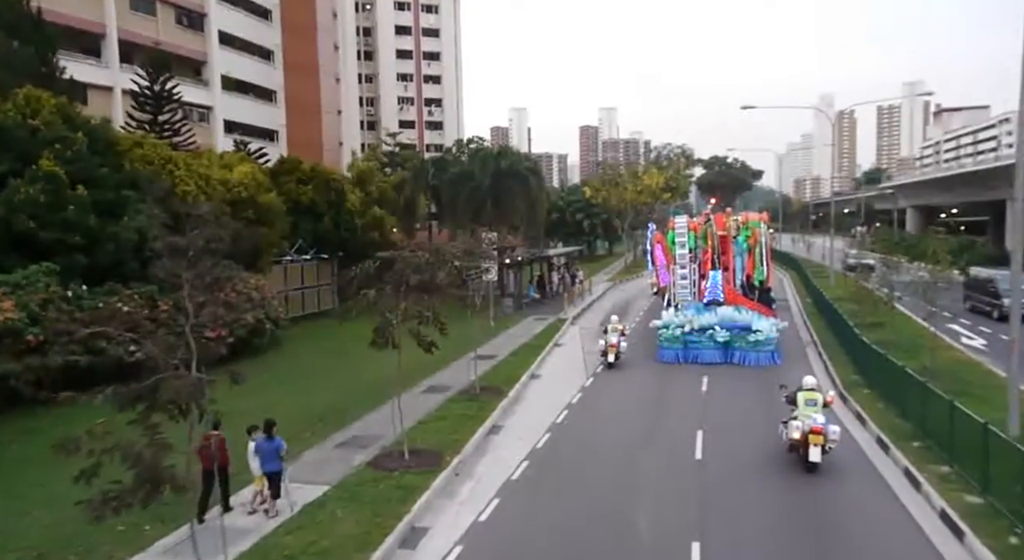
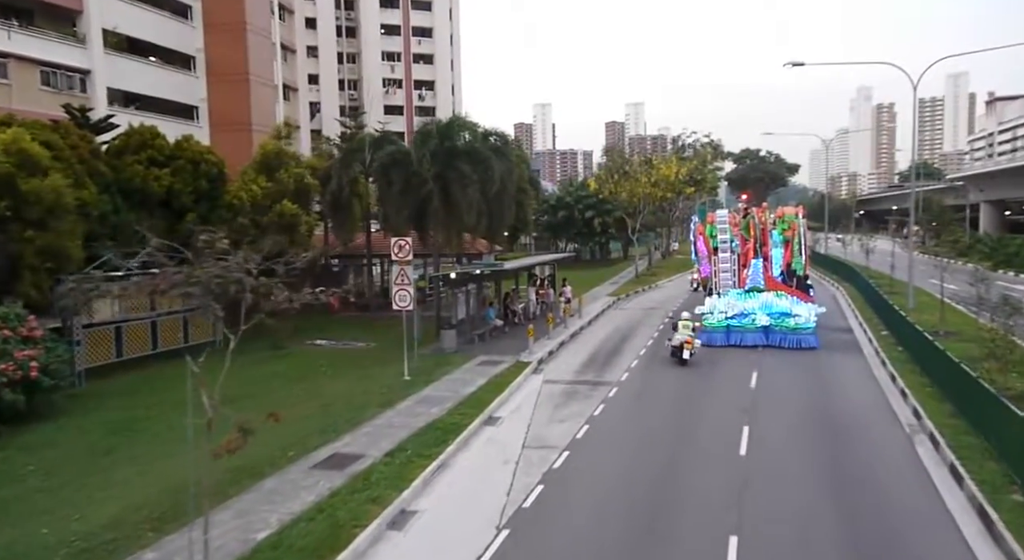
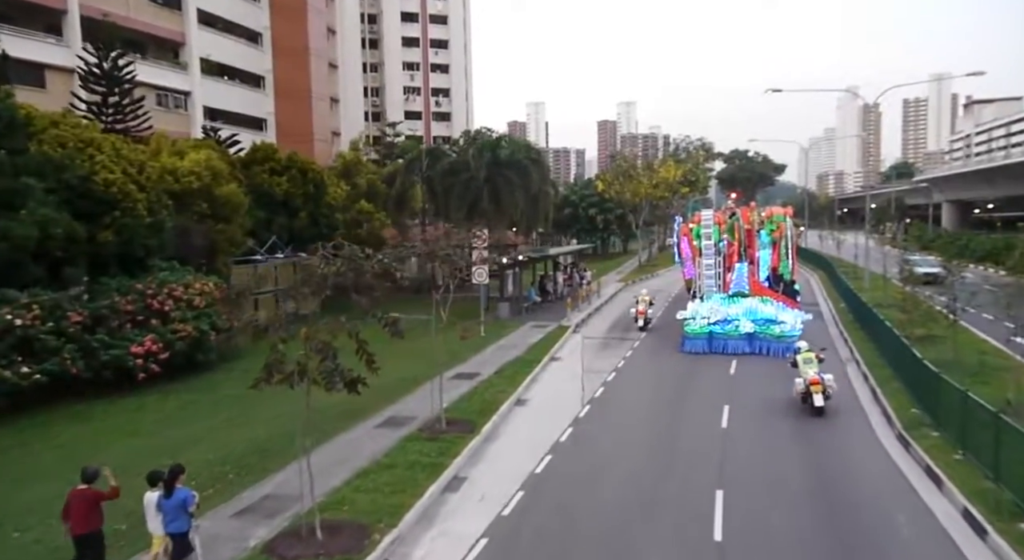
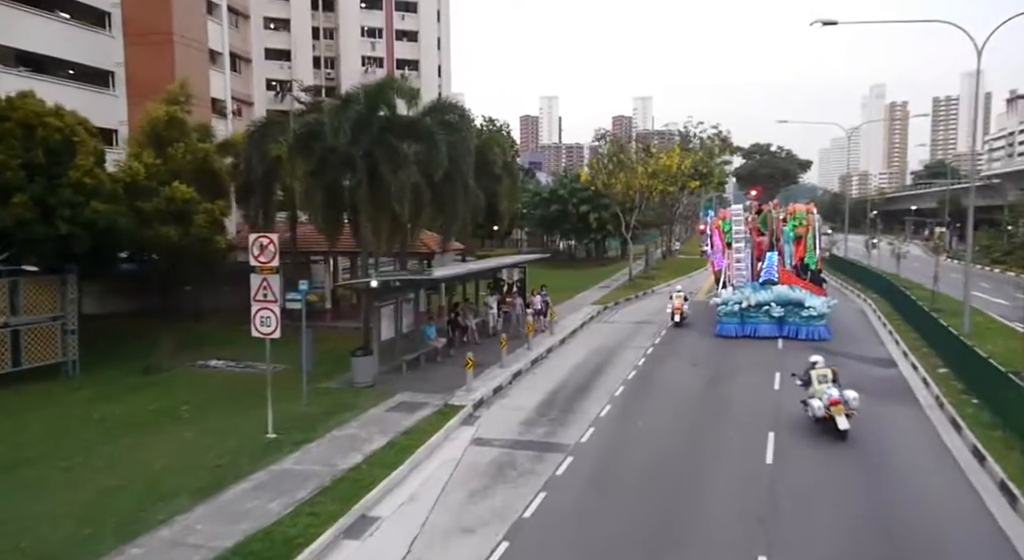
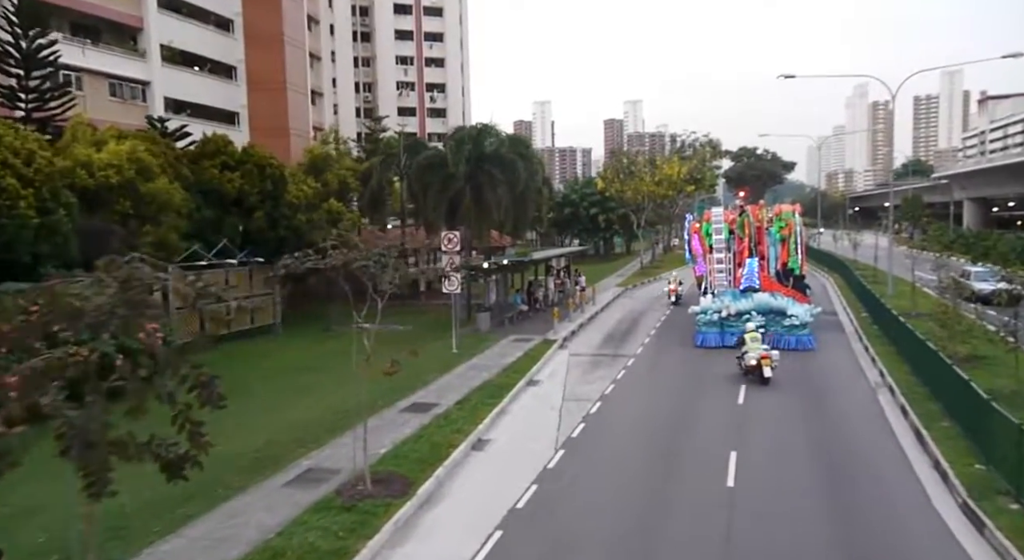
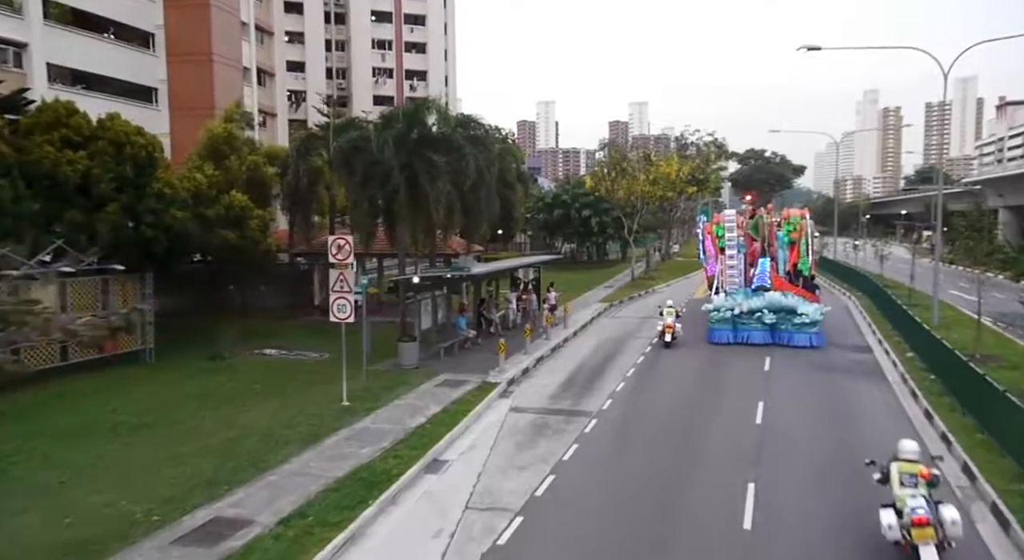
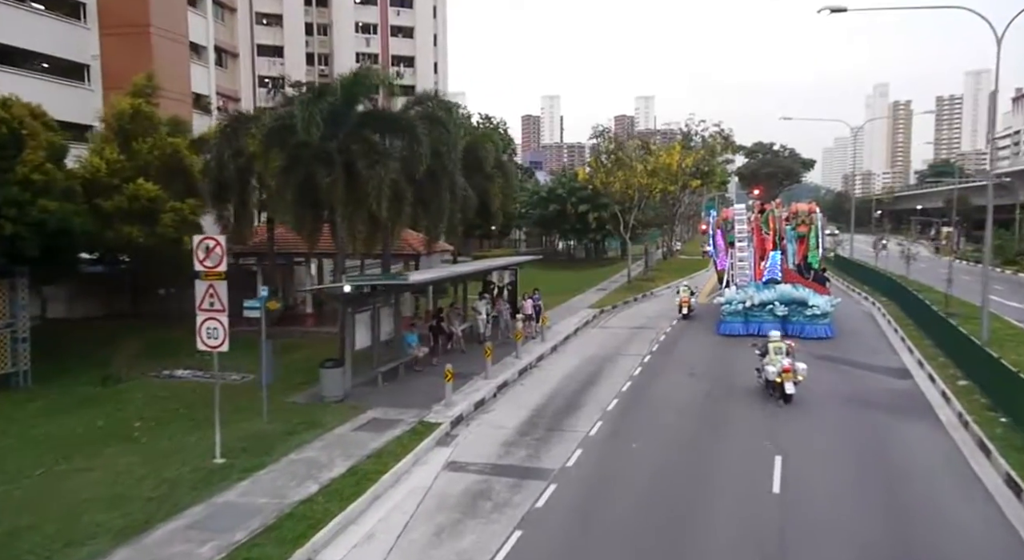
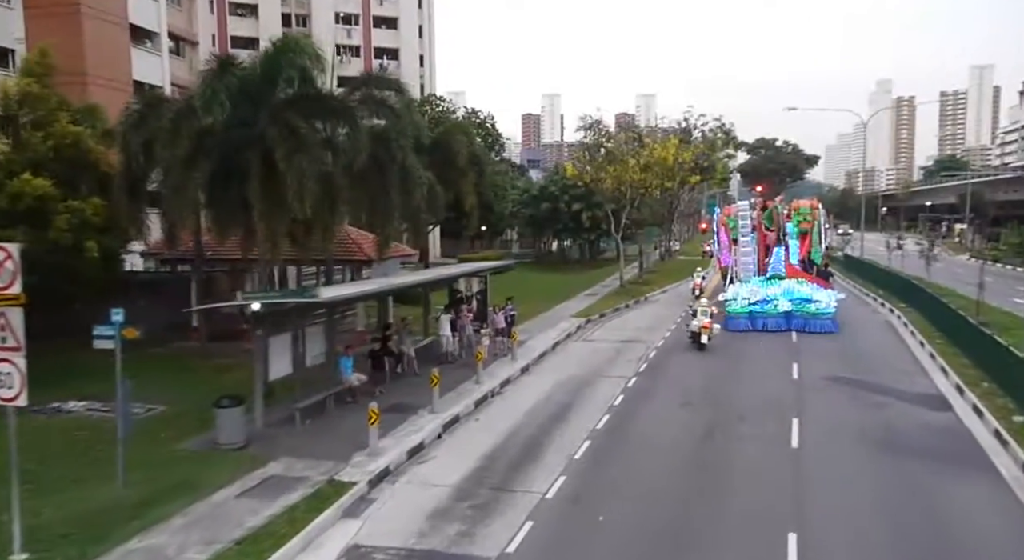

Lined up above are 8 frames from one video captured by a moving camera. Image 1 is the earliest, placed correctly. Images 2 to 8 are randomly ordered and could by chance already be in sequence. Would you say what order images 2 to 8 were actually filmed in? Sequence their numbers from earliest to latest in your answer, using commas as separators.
3, 5, 2, 6, 4, 7, 8
